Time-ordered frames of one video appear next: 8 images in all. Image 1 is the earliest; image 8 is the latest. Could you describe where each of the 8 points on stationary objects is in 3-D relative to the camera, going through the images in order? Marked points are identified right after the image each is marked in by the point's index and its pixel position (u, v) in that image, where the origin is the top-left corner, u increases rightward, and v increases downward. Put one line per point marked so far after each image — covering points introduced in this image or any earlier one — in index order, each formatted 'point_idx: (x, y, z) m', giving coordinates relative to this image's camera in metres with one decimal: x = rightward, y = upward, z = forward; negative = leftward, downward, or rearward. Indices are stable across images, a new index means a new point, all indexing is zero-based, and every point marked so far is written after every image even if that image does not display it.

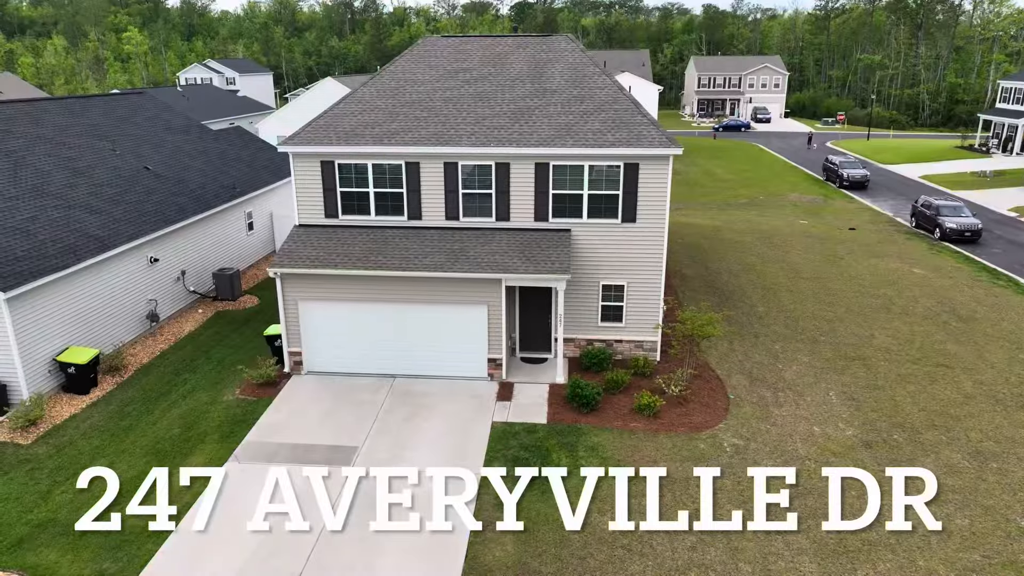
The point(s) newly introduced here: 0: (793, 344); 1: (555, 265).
0: (+7.9, -1.6, +19.8) m
1: (+1.0, +0.5, +15.7) m
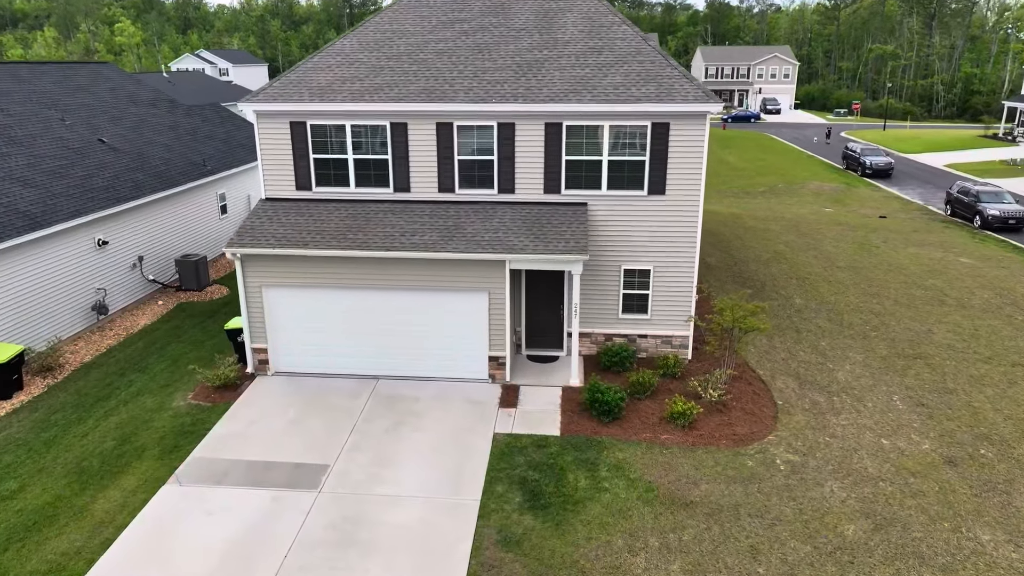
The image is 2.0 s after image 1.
0: (+8.0, -1.3, +17.1) m
1: (+1.1, +0.8, +13.0) m
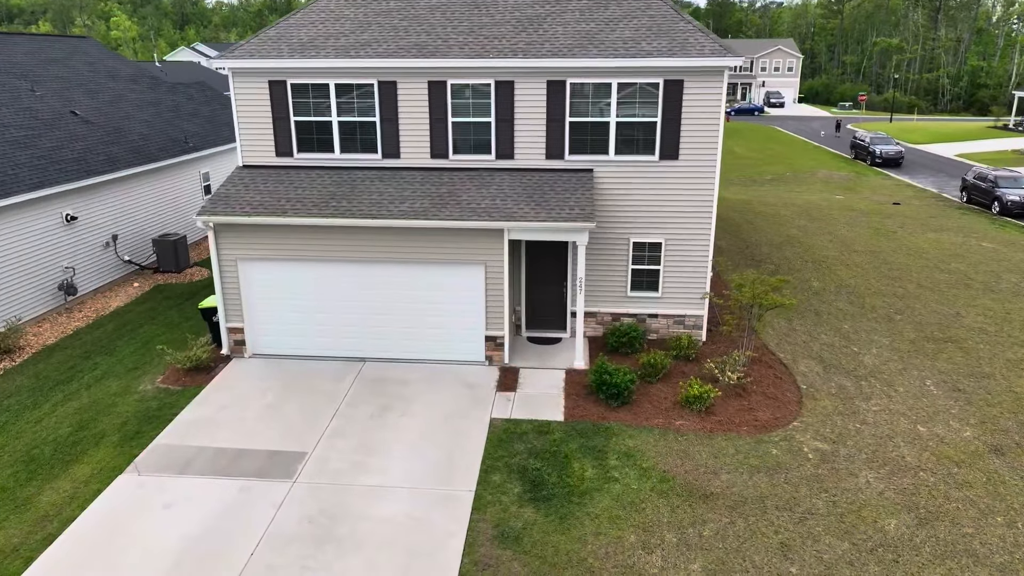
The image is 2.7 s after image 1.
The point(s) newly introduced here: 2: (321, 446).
0: (+8.0, -0.8, +16.0) m
1: (+1.0, +1.3, +11.9) m
2: (-2.9, -2.4, +10.5) m
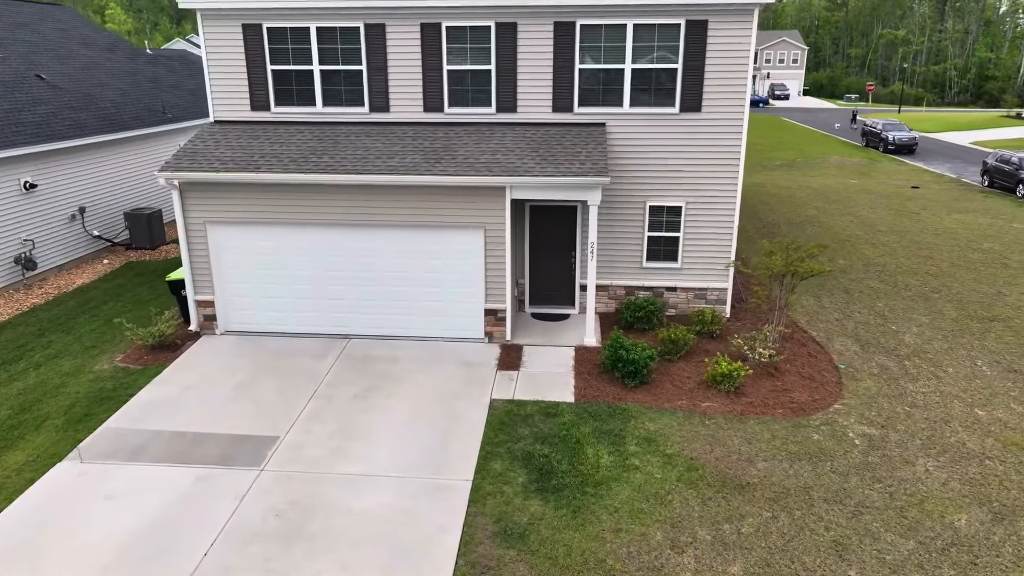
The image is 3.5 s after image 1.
0: (+8.1, -0.3, +14.6) m
1: (+1.1, +1.8, +10.5) m
2: (-2.8, -1.9, +9.2) m
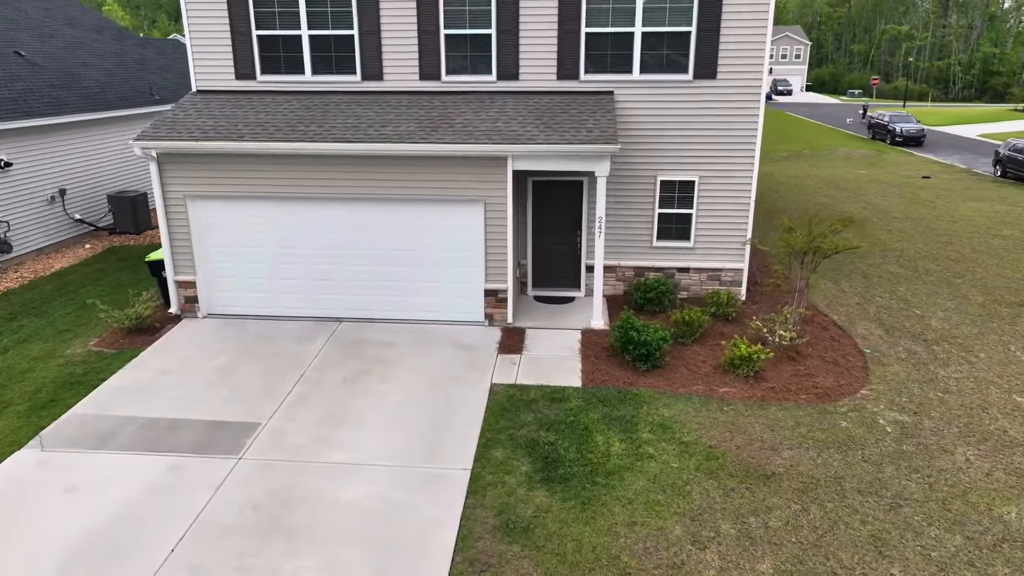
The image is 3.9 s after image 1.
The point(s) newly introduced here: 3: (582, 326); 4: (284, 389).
0: (+8.1, 0.0, +13.8) m
1: (+1.1, +2.2, +9.8) m
2: (-2.8, -1.5, +8.4) m
3: (+1.1, -0.6, +10.7) m
4: (-2.9, -1.3, +9.0) m
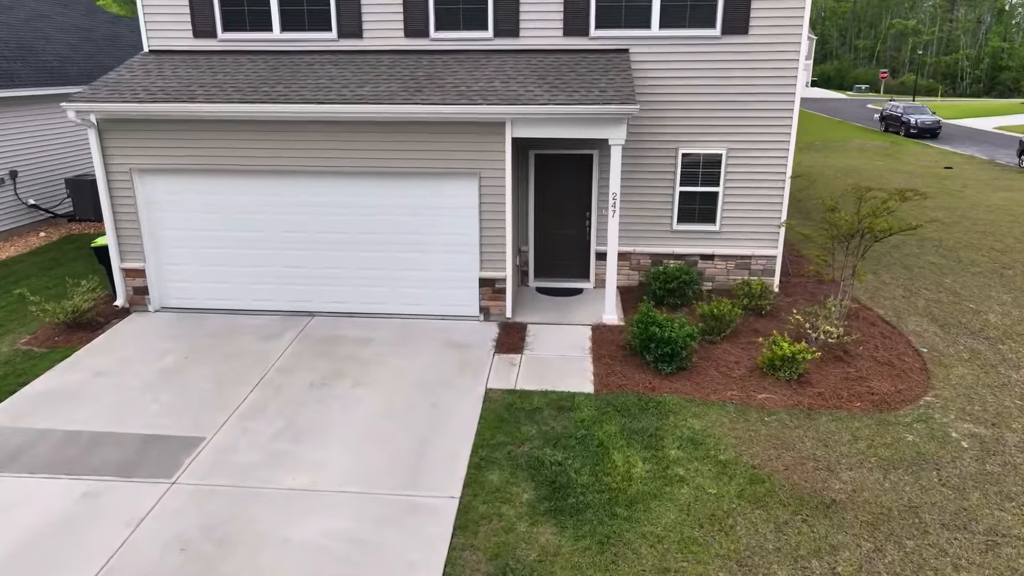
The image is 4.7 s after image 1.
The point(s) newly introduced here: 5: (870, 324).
0: (+8.1, +0.2, +12.4) m
1: (+1.1, +2.3, +8.3) m
2: (-2.8, -1.4, +7.0) m
3: (+1.1, -0.4, +9.2) m
4: (-2.9, -1.2, +7.5) m
5: (+4.9, -0.5, +9.6) m
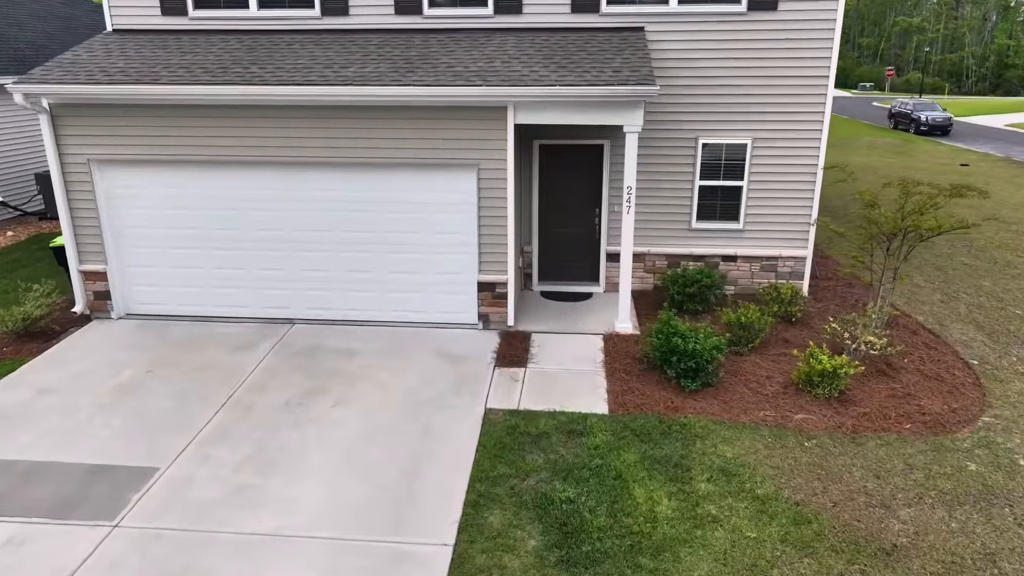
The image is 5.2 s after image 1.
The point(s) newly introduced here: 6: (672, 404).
0: (+8.1, +0.1, +11.4) m
1: (+1.1, +2.2, +7.3) m
2: (-2.8, -1.4, +6.0) m
3: (+1.1, -0.5, +8.3) m
4: (-2.9, -1.2, +6.6) m
5: (+4.9, -0.5, +8.6) m
6: (+1.5, -1.1, +6.8) m
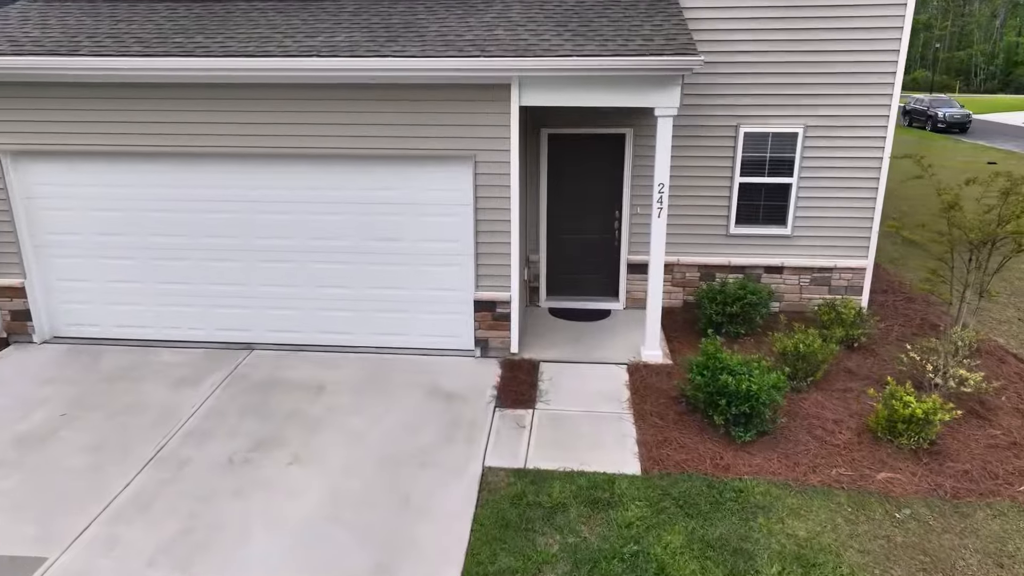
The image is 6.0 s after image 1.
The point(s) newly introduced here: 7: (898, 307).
0: (+8.1, -0.1, +10.0) m
1: (+1.2, +2.1, +5.9) m
2: (-2.8, -1.6, +4.6) m
3: (+1.1, -0.7, +6.8) m
4: (-2.9, -1.4, +5.1) m
5: (+4.9, -0.7, +7.2) m
6: (+1.6, -1.3, +5.4) m
7: (+4.5, -0.2, +8.1) m
